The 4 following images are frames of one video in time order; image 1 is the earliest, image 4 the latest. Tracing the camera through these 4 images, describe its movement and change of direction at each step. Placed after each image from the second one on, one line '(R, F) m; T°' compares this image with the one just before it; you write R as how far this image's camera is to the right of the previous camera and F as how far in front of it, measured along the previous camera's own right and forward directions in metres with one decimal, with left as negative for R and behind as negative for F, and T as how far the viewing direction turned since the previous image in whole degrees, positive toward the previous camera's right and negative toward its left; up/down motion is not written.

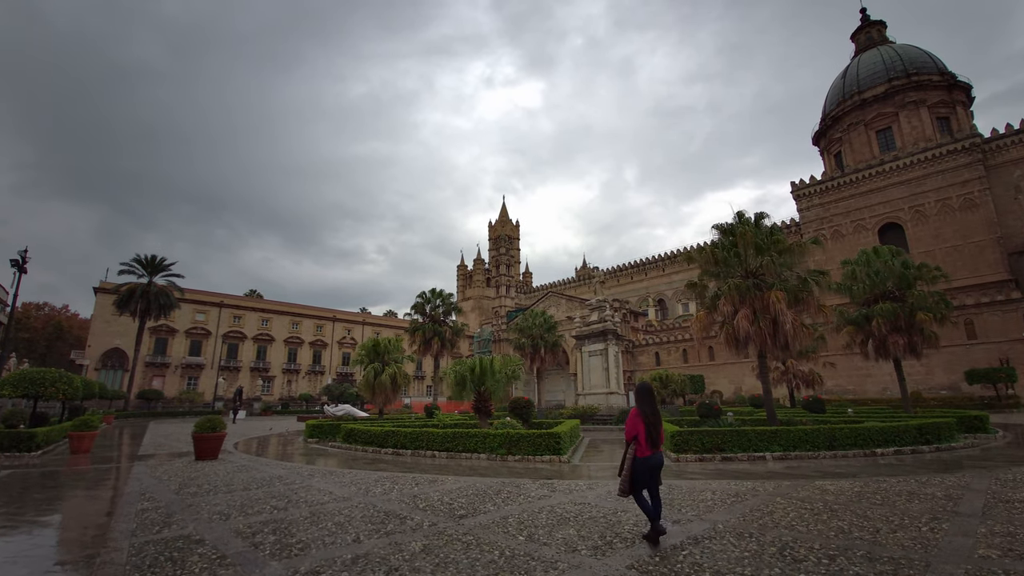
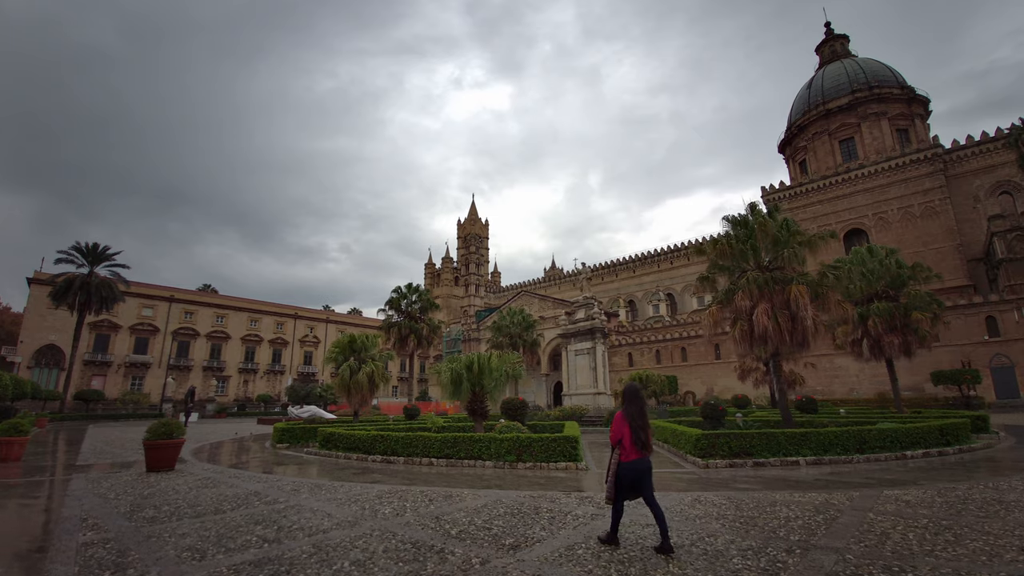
(-1.2, +1.4) m; +4°
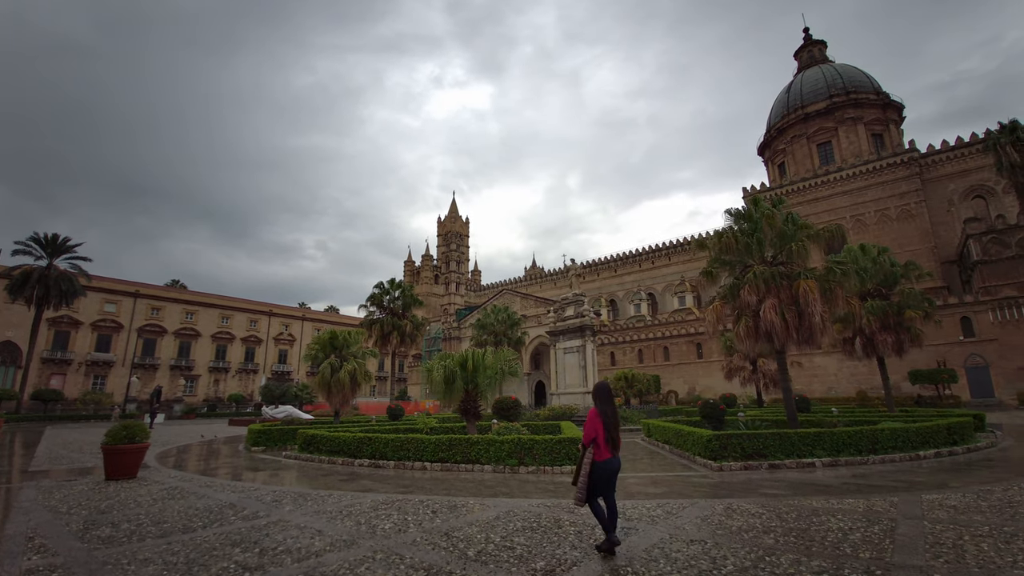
(-0.5, +0.8) m; +3°
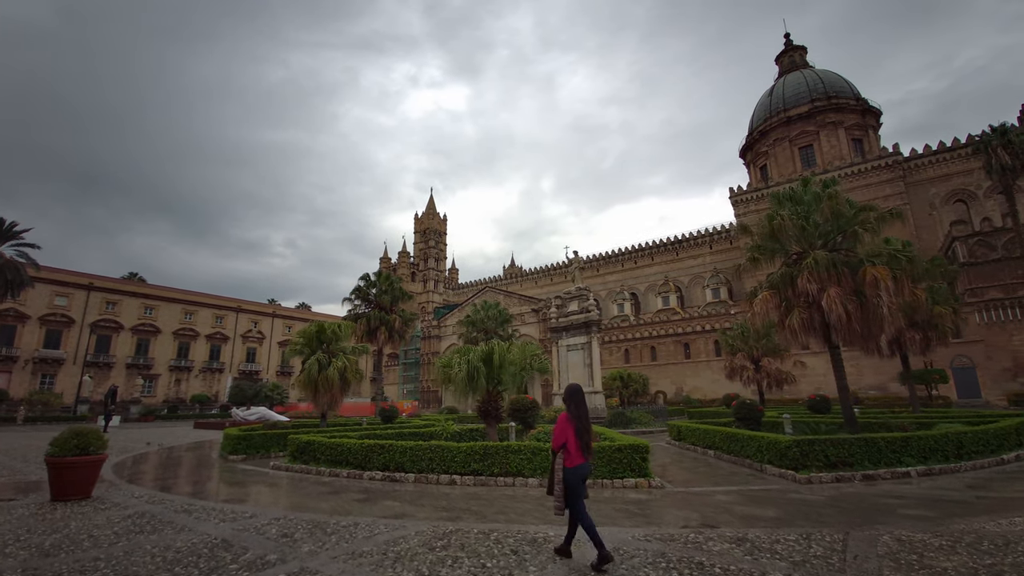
(-1.5, +1.9) m; +3°
